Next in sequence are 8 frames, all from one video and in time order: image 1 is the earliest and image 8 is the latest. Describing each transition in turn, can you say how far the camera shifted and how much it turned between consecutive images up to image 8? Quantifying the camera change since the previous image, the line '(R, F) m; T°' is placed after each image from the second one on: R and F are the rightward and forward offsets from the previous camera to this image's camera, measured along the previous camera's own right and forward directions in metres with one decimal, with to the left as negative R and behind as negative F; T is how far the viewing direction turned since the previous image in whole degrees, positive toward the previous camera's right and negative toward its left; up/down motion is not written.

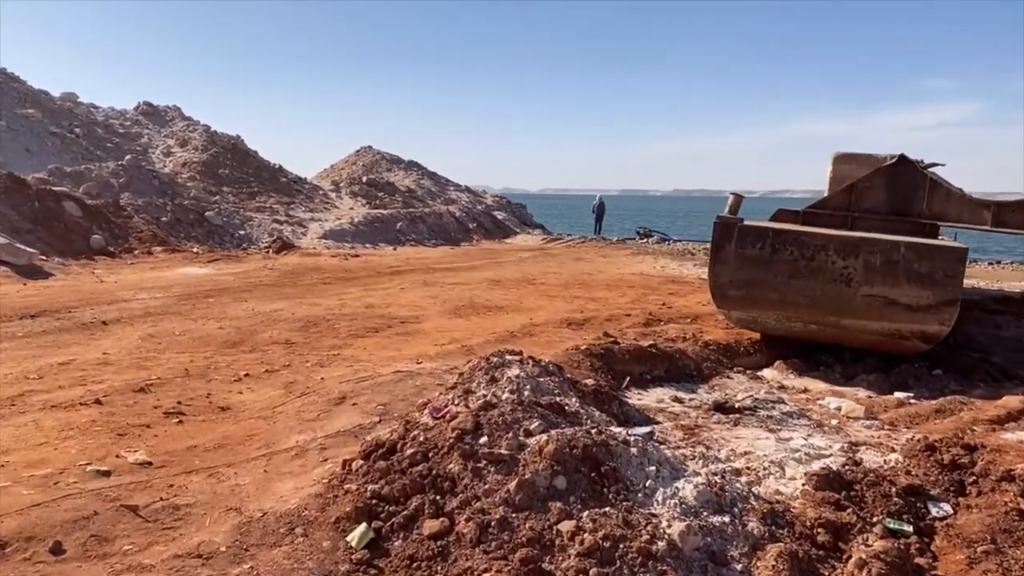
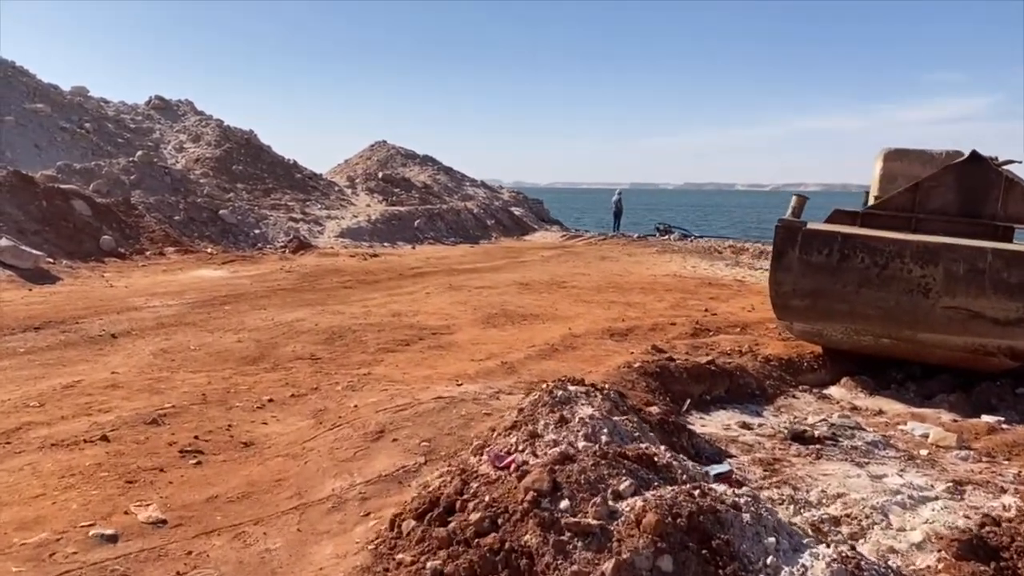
(-0.3, +0.7) m; -1°
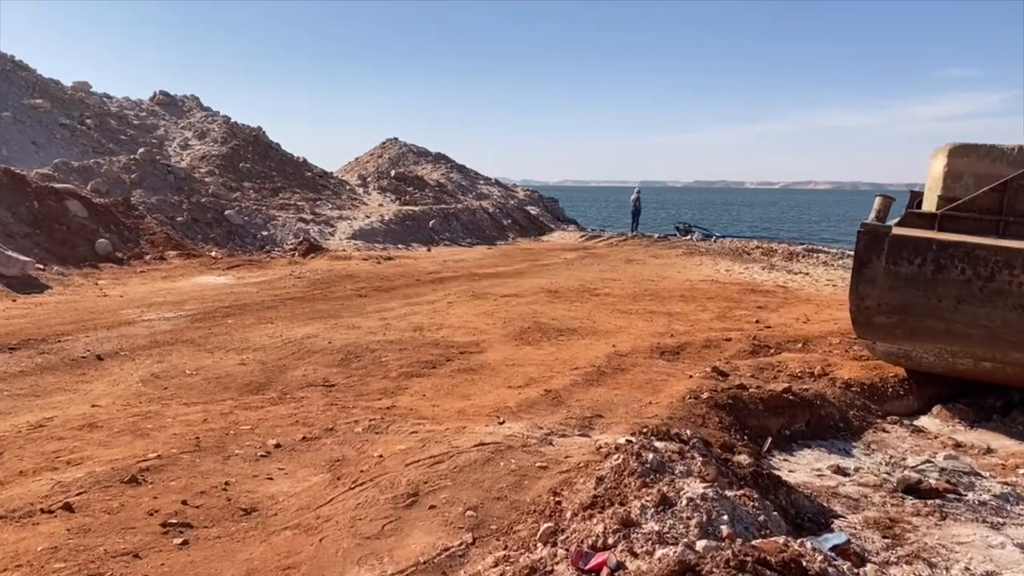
(-0.3, +1.0) m; -1°
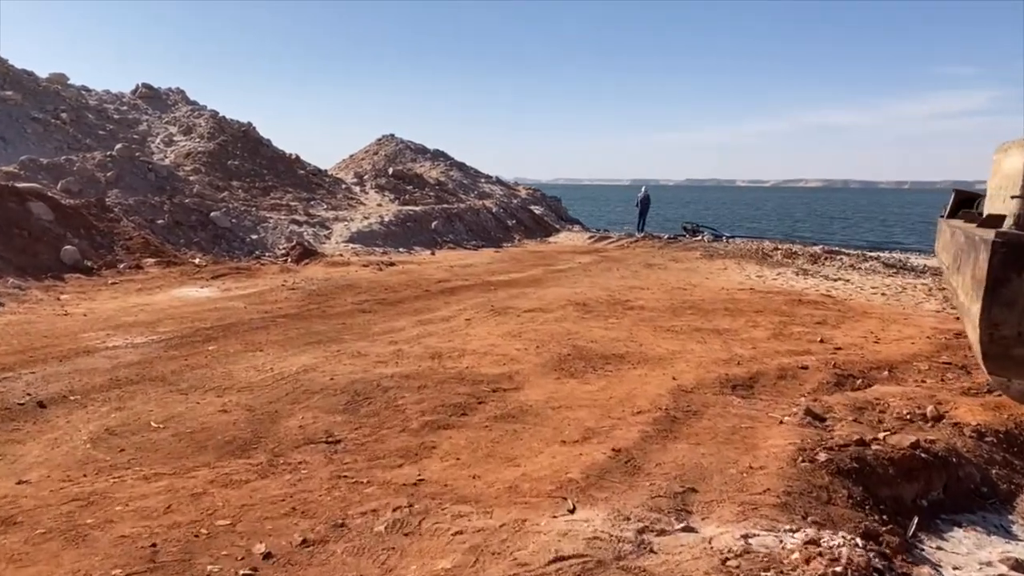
(-0.4, +1.4) m; +1°
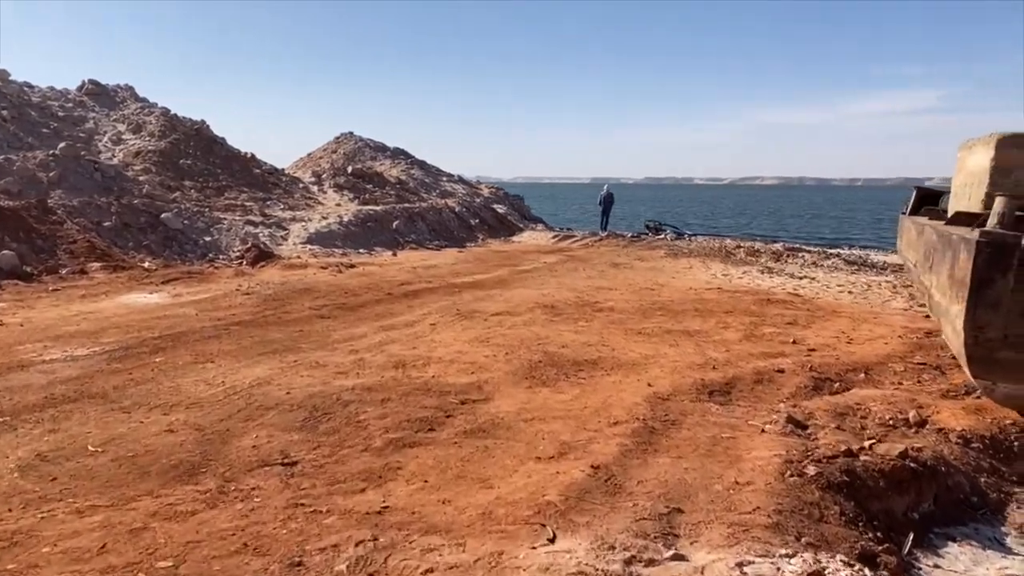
(0.0, +0.3) m; +3°
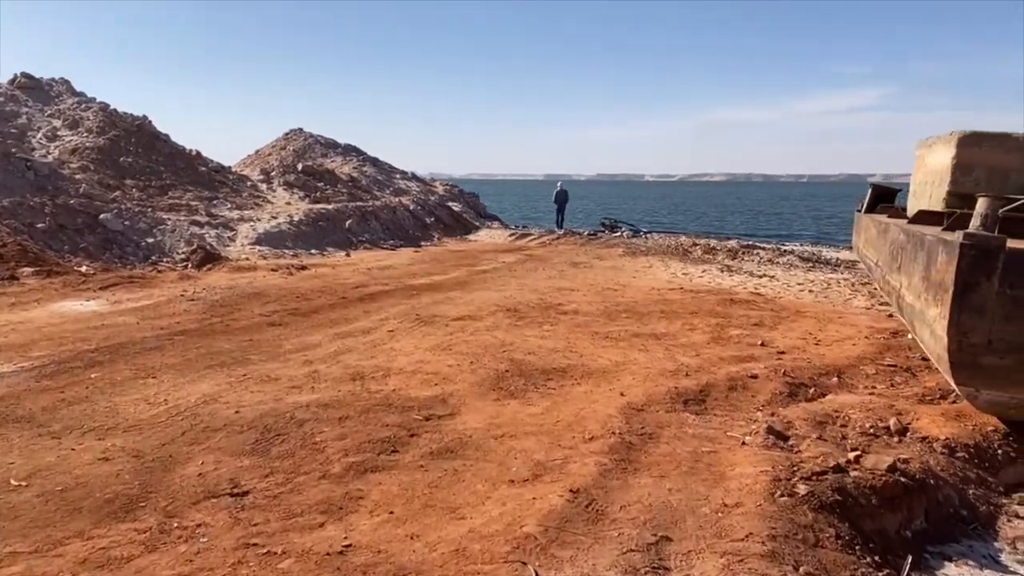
(-0.1, +0.3) m; +3°
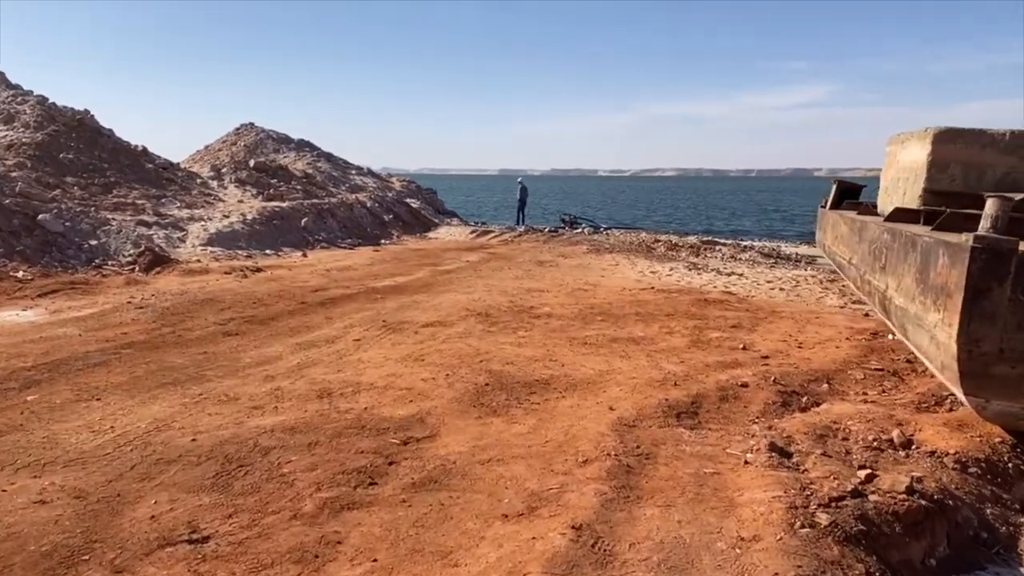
(-0.2, +0.4) m; +3°
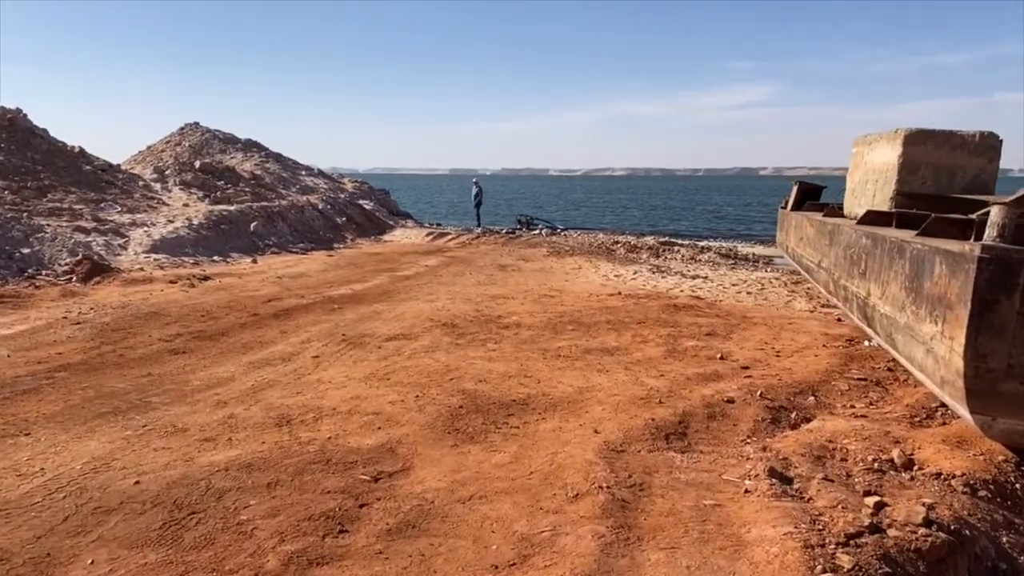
(-0.2, +0.4) m; +3°
